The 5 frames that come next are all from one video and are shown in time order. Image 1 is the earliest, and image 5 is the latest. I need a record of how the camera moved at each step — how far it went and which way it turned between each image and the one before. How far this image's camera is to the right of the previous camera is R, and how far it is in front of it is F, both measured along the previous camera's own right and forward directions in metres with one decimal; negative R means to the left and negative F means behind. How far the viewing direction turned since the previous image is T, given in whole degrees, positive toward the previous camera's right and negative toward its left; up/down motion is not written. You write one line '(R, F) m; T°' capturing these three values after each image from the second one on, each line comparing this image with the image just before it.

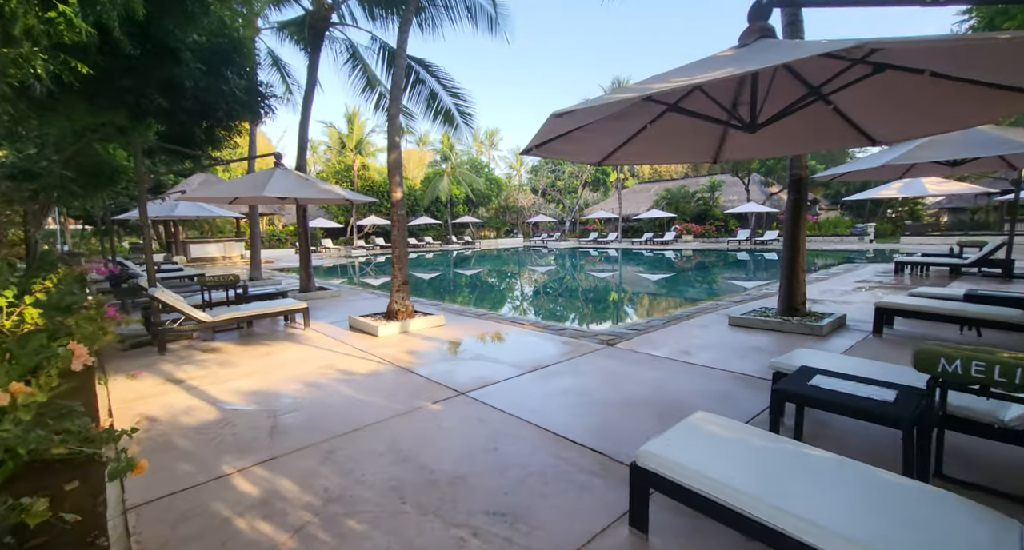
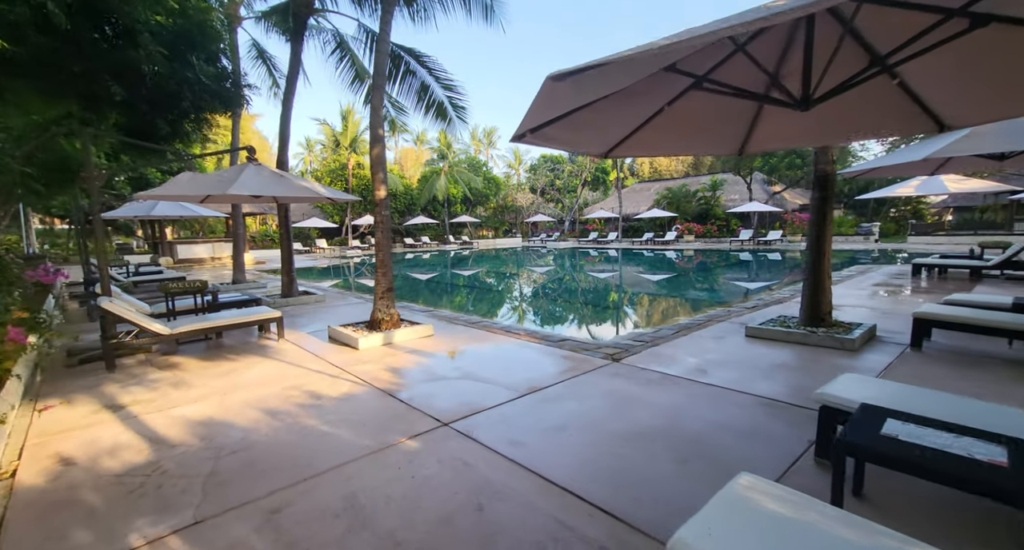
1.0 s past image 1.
(+0.1, +0.6) m; 0°
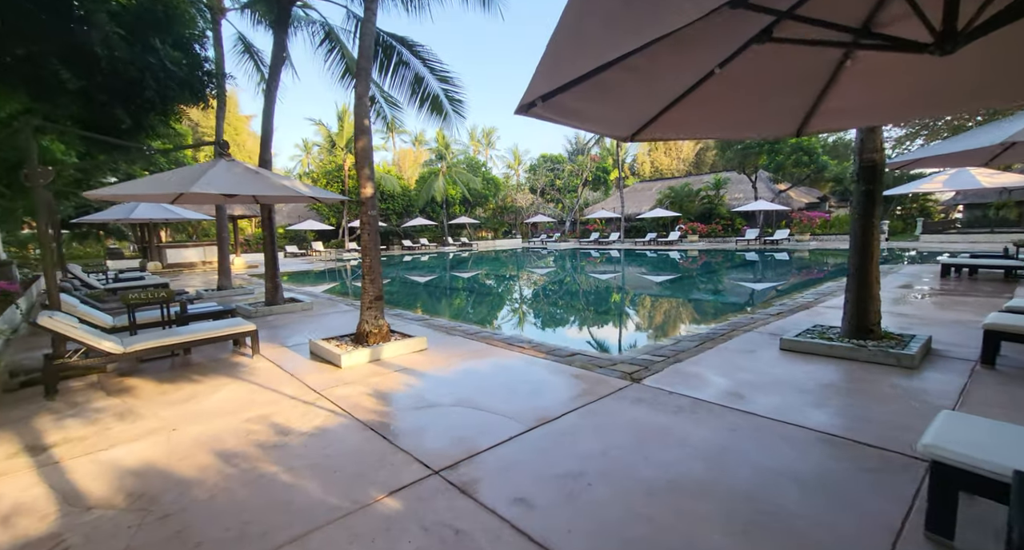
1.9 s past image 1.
(0.0, +0.6) m; 0°
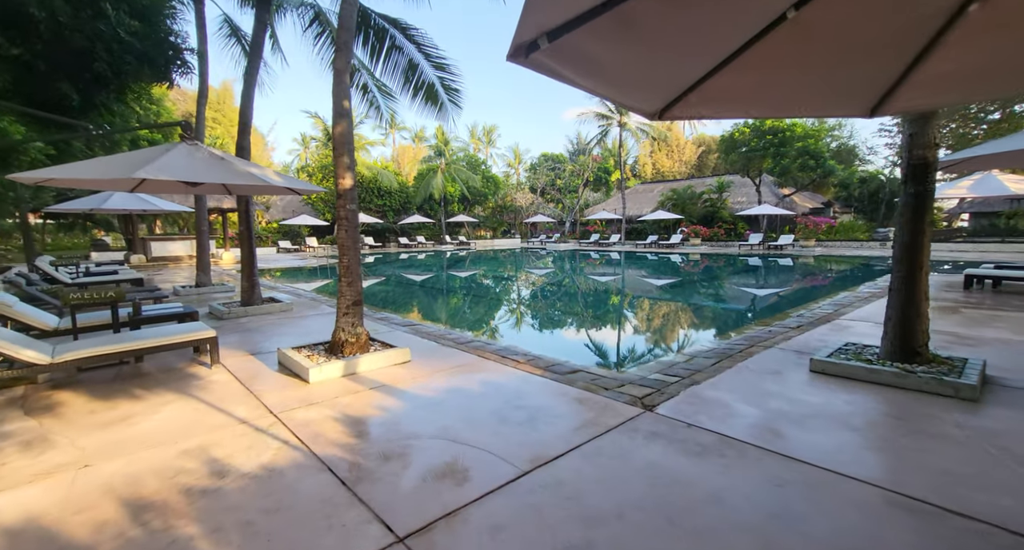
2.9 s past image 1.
(0.0, +0.6) m; 0°
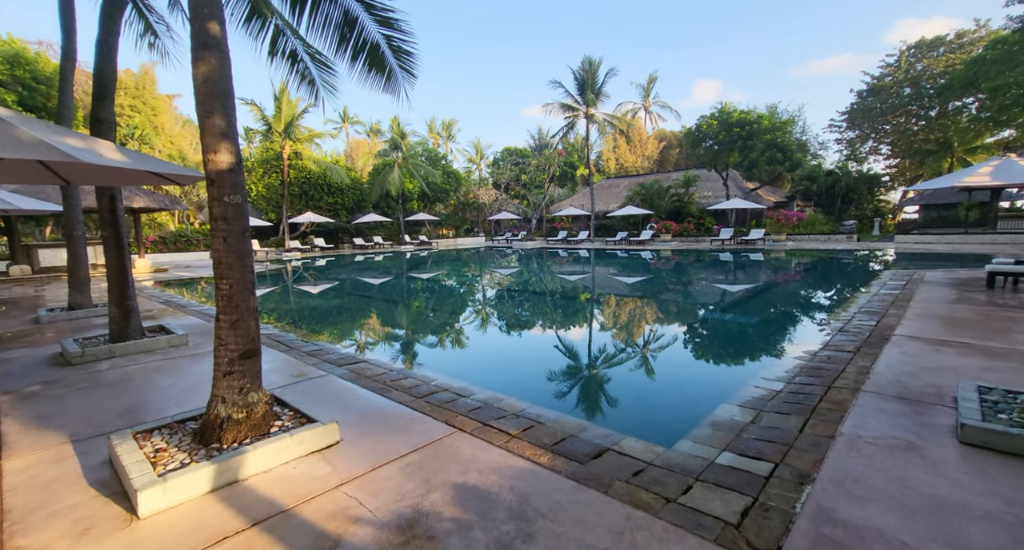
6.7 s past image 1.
(-0.1, +1.7) m; +5°
